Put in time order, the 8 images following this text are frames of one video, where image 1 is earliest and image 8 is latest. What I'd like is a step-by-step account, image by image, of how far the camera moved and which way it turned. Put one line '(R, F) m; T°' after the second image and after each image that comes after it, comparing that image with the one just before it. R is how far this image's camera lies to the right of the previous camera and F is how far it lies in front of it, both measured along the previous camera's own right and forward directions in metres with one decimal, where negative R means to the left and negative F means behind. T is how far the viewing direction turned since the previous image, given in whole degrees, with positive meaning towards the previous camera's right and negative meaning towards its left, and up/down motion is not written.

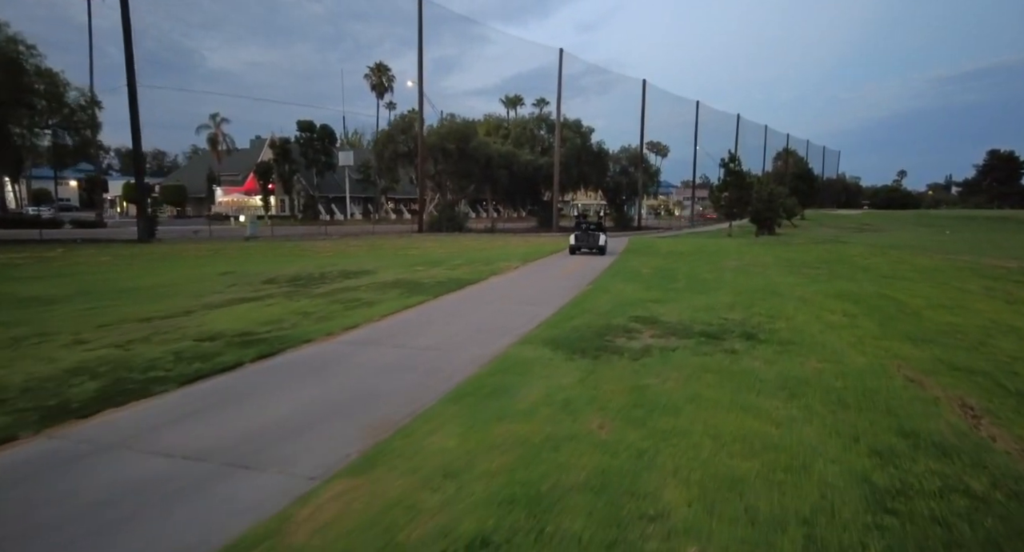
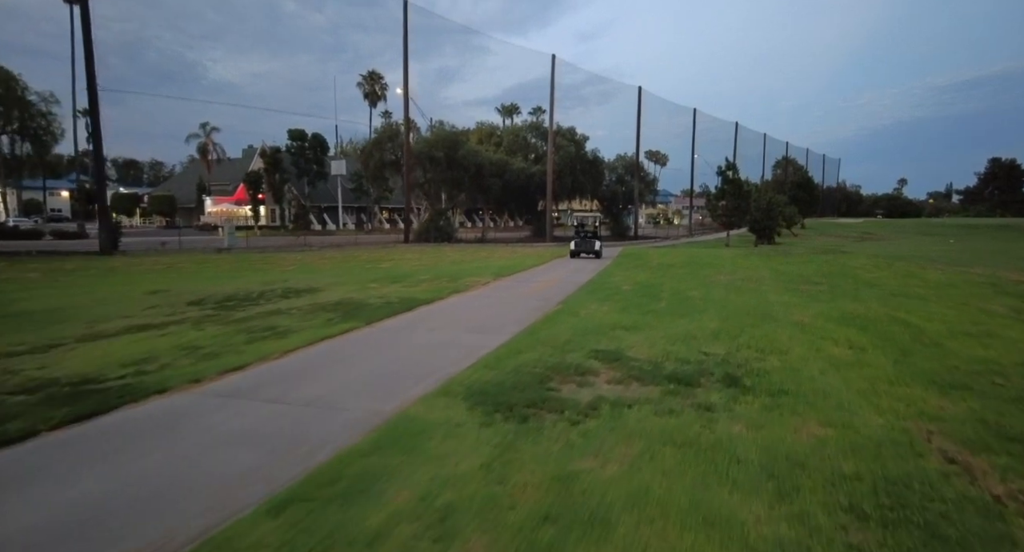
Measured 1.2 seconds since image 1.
(+0.9, +1.7) m; 0°
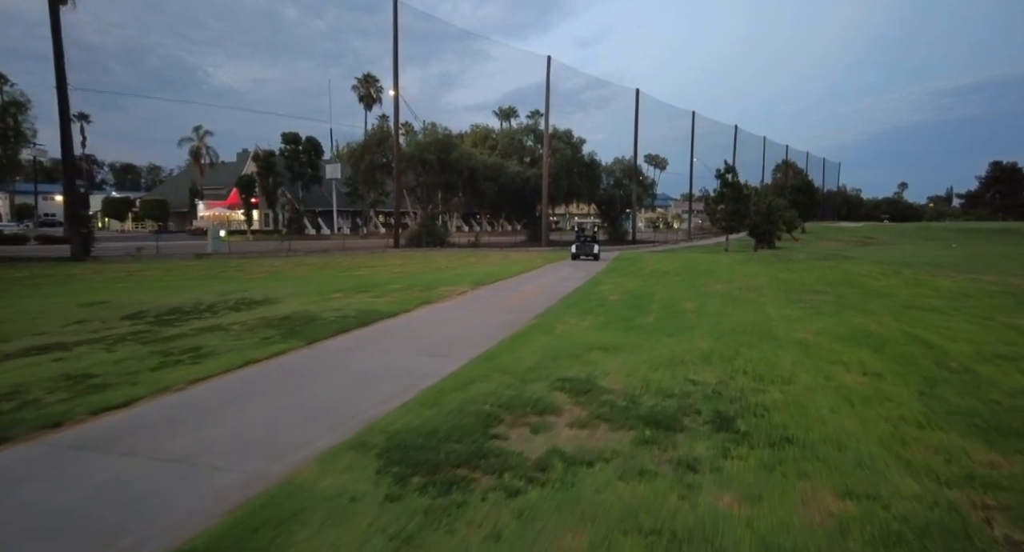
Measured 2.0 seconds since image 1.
(+0.6, +1.2) m; 0°
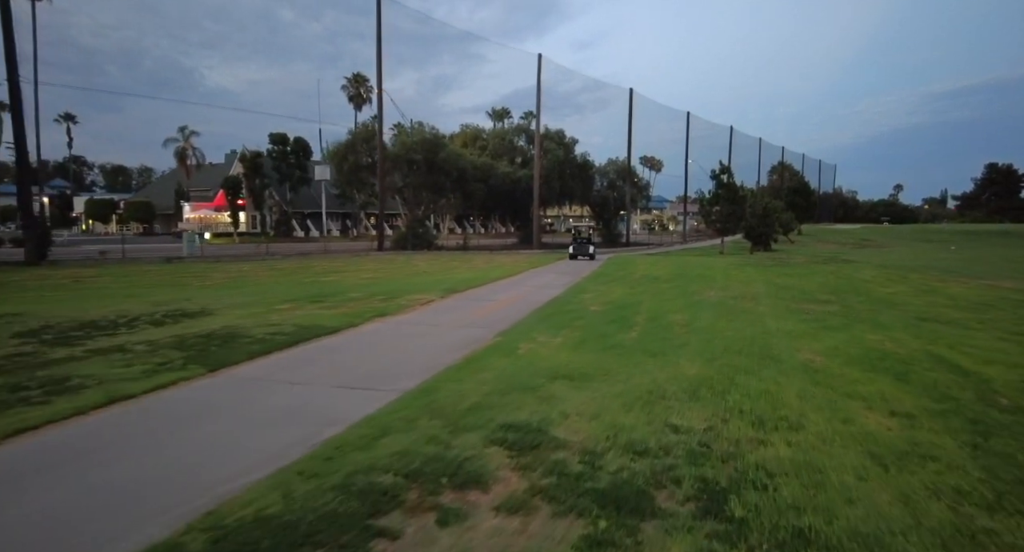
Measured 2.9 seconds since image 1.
(+0.6, +1.5) m; 0°
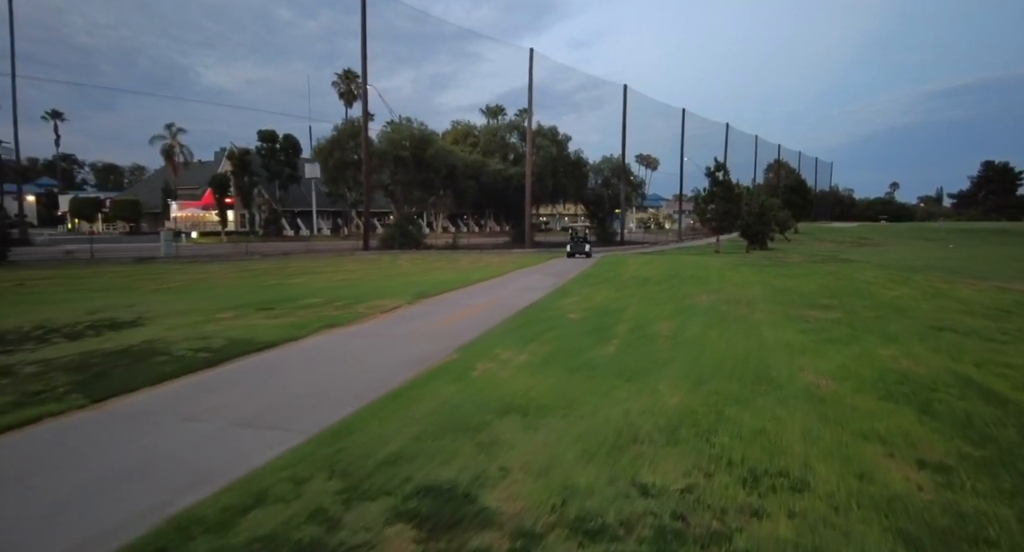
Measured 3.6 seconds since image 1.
(+0.5, +1.2) m; 0°
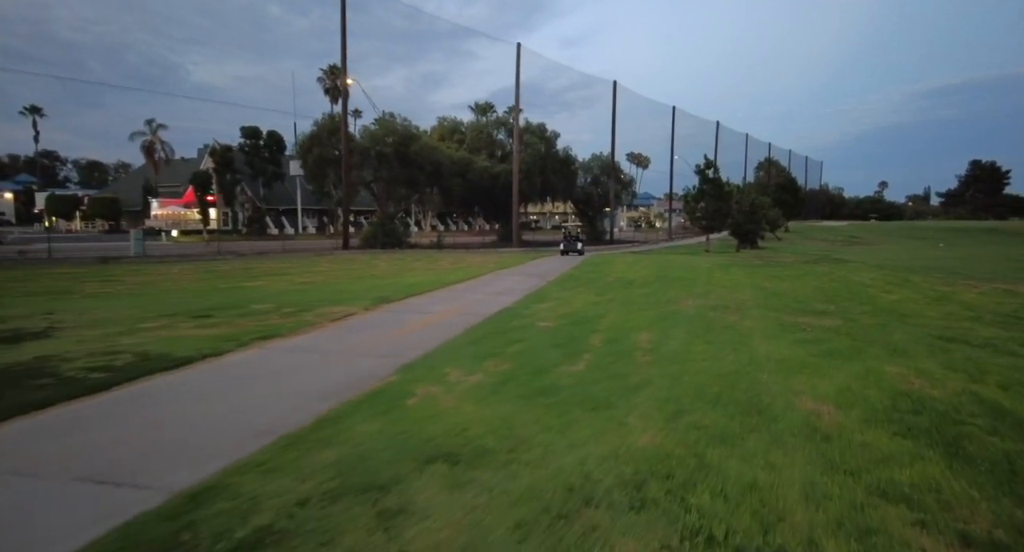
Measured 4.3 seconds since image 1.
(+0.5, +1.1) m; +1°
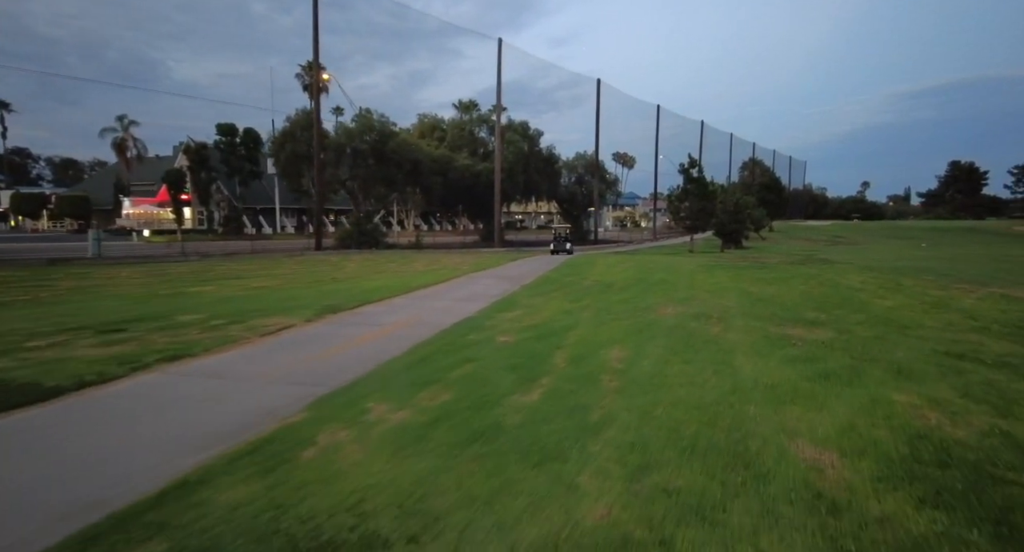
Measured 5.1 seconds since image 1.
(+0.5, +1.2) m; +1°
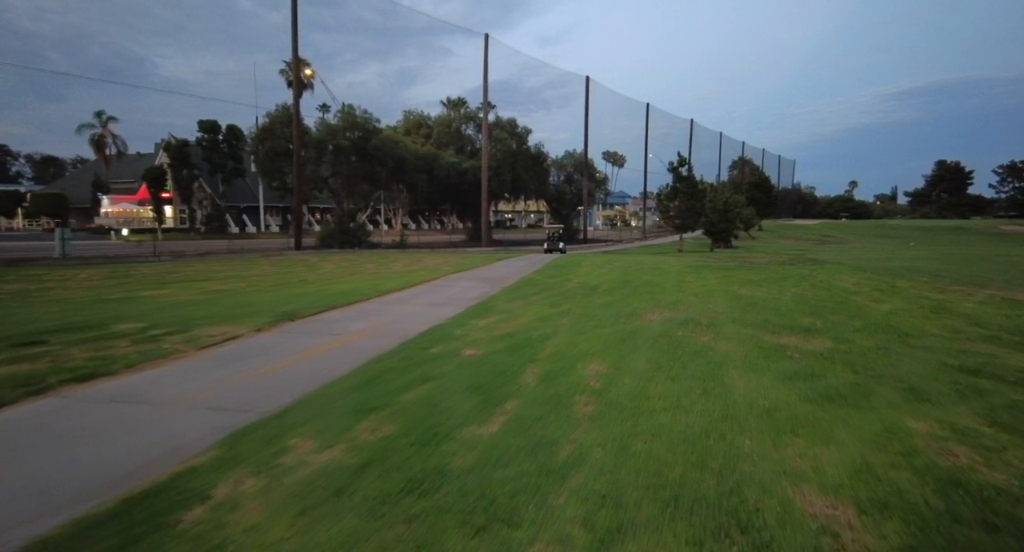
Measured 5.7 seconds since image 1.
(+0.3, +0.9) m; +1°
